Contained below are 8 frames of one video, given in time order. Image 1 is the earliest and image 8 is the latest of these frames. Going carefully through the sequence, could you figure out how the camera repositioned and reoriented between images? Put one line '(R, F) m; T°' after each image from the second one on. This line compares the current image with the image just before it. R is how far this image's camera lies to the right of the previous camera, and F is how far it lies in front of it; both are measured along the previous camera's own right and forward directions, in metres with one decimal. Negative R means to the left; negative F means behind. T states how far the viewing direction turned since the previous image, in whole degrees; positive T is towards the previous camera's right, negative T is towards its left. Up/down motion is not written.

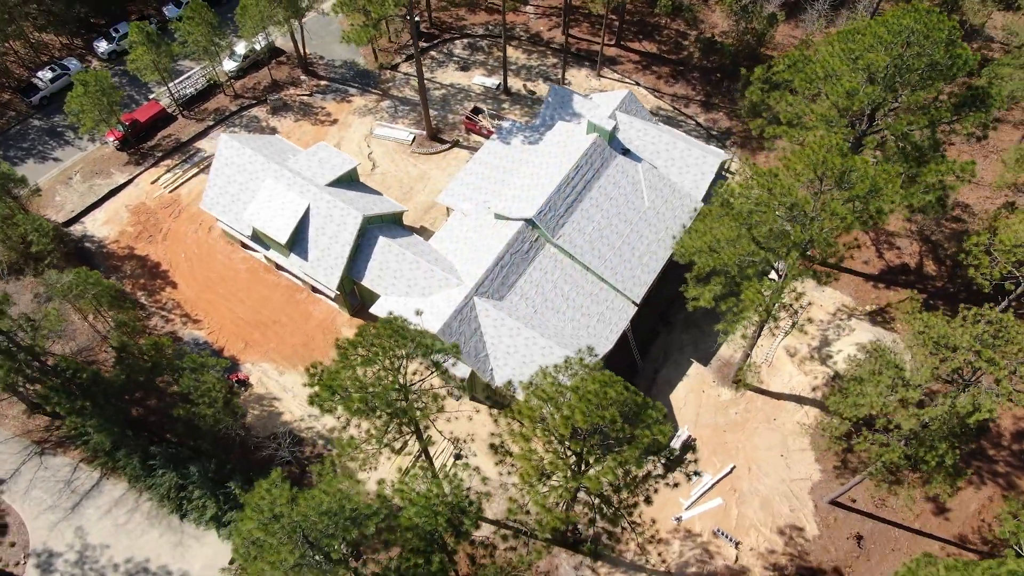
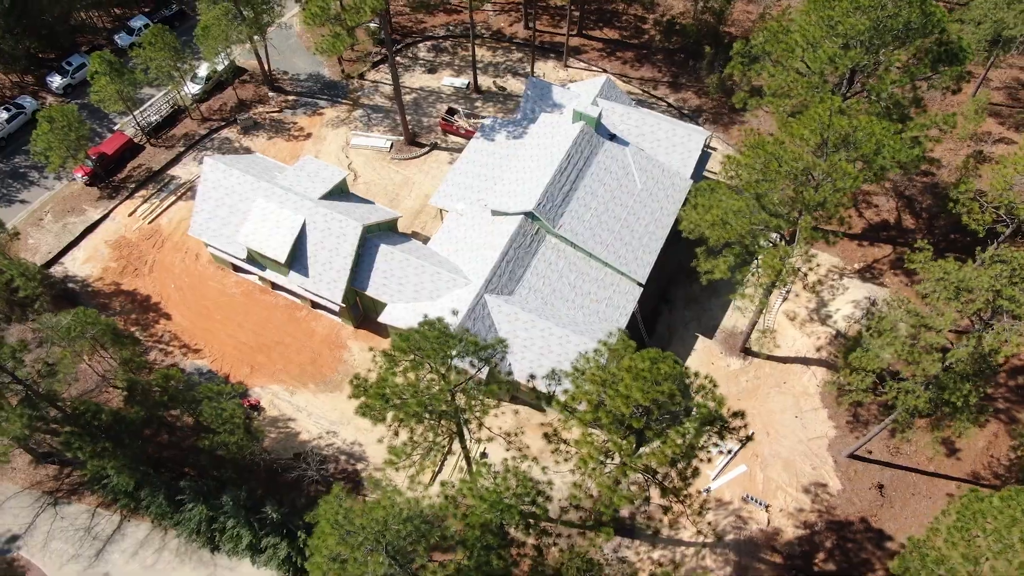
(-2.7, -0.1) m; +4°
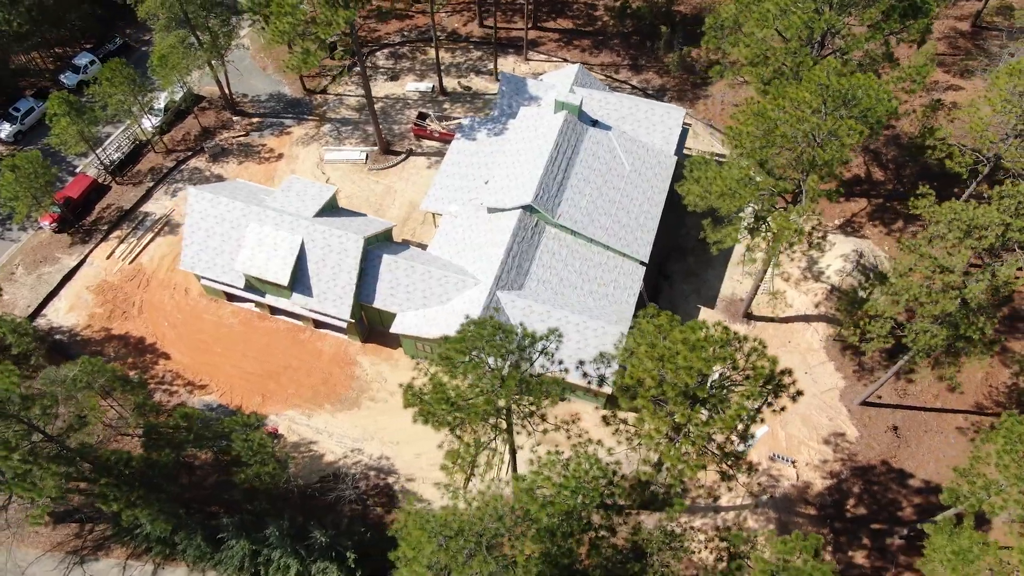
(-3.2, 0.0) m; +4°
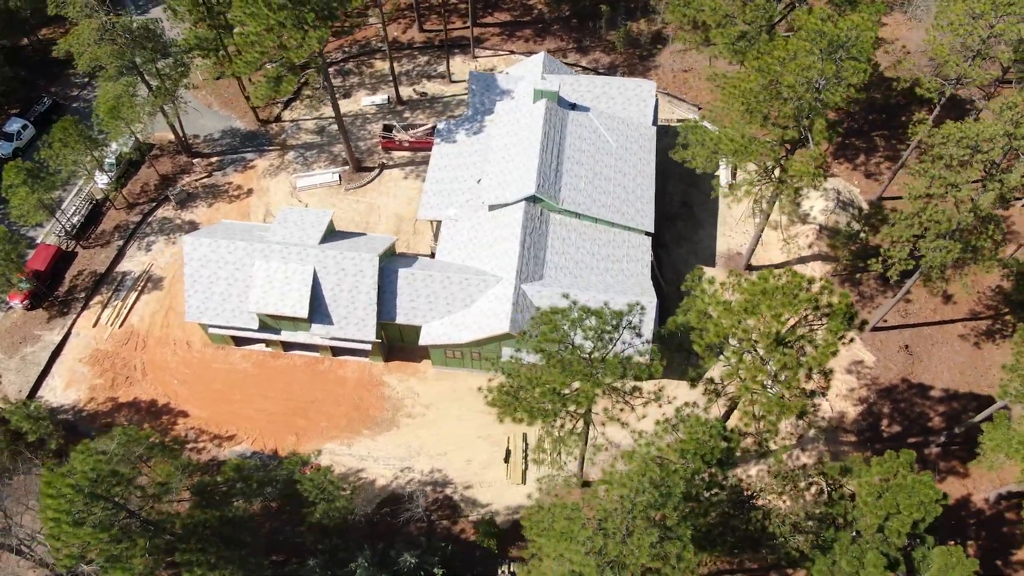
(-5.0, +0.1) m; +6°
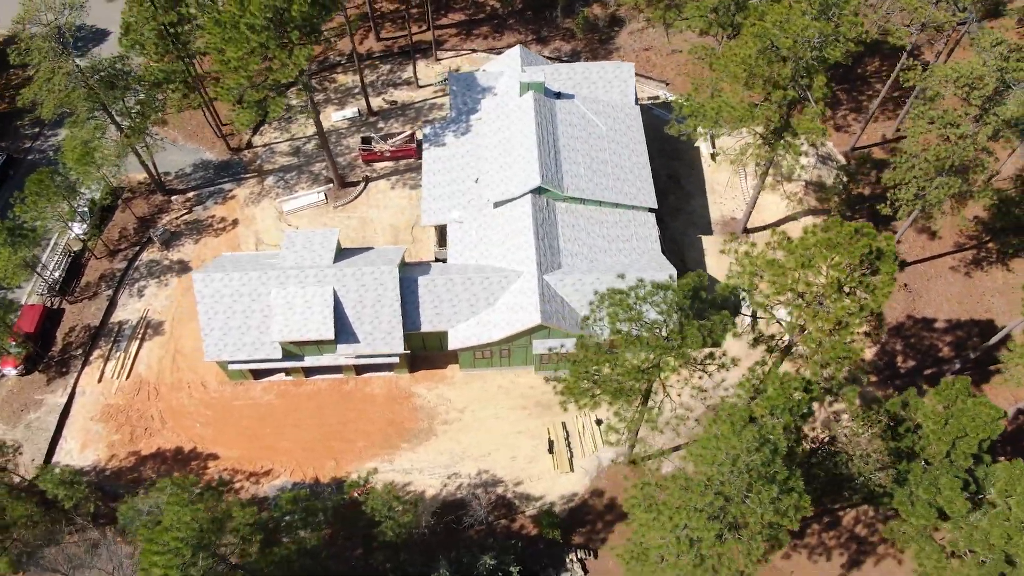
(-4.2, 0.0) m; +5°
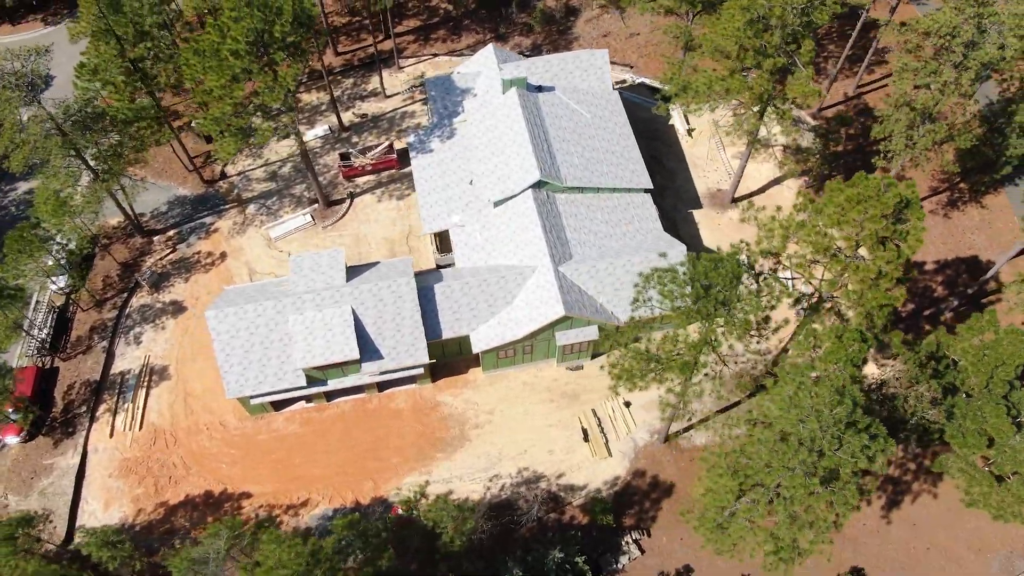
(-3.7, +0.1) m; +4°
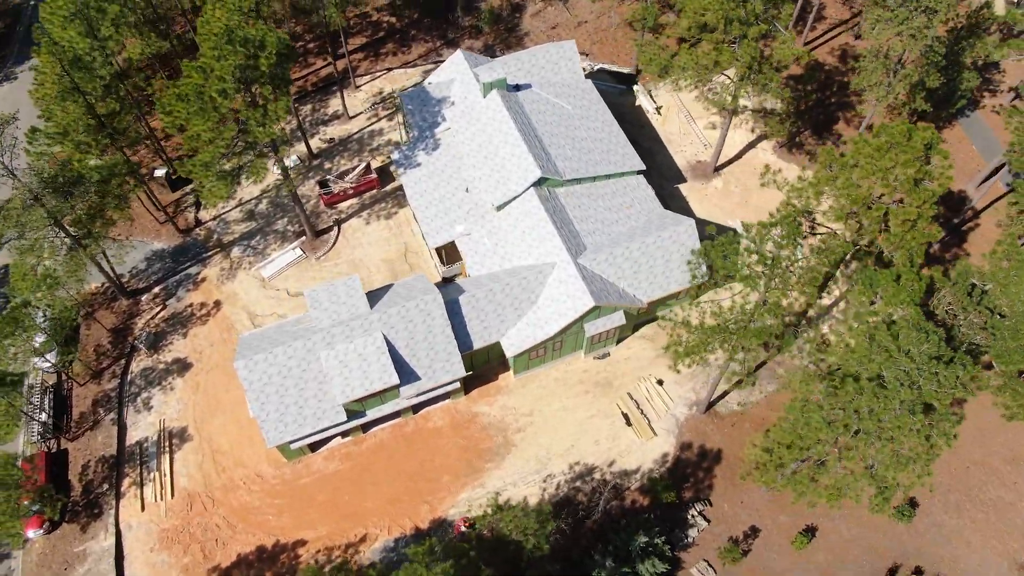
(-4.7, +0.2) m; +5°
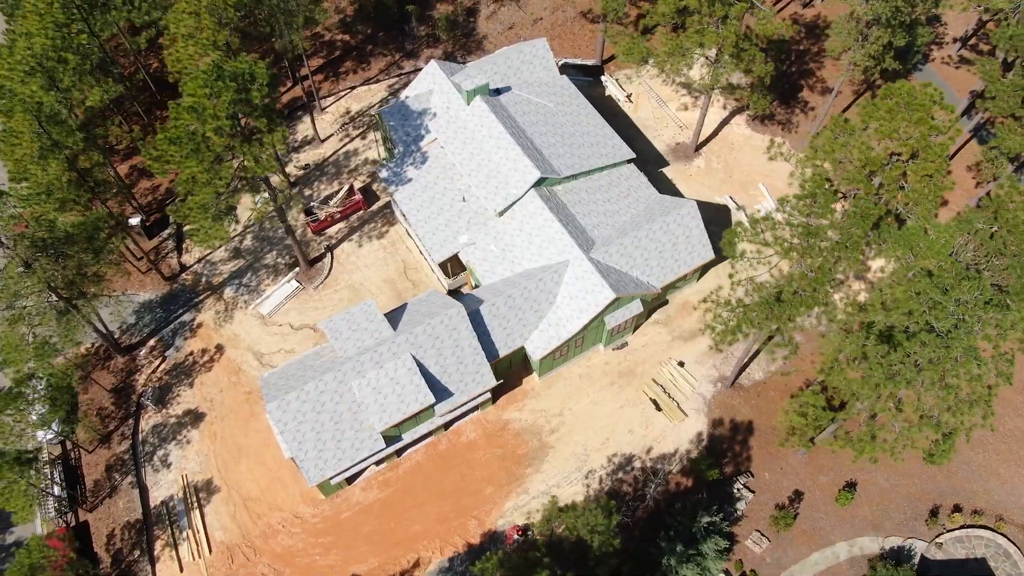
(-3.8, +0.2) m; +4°
